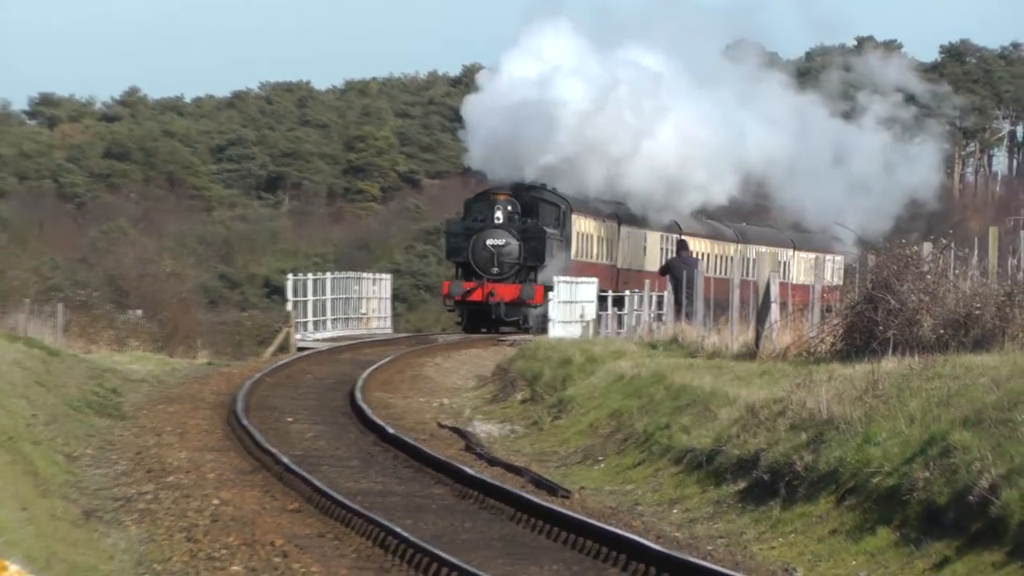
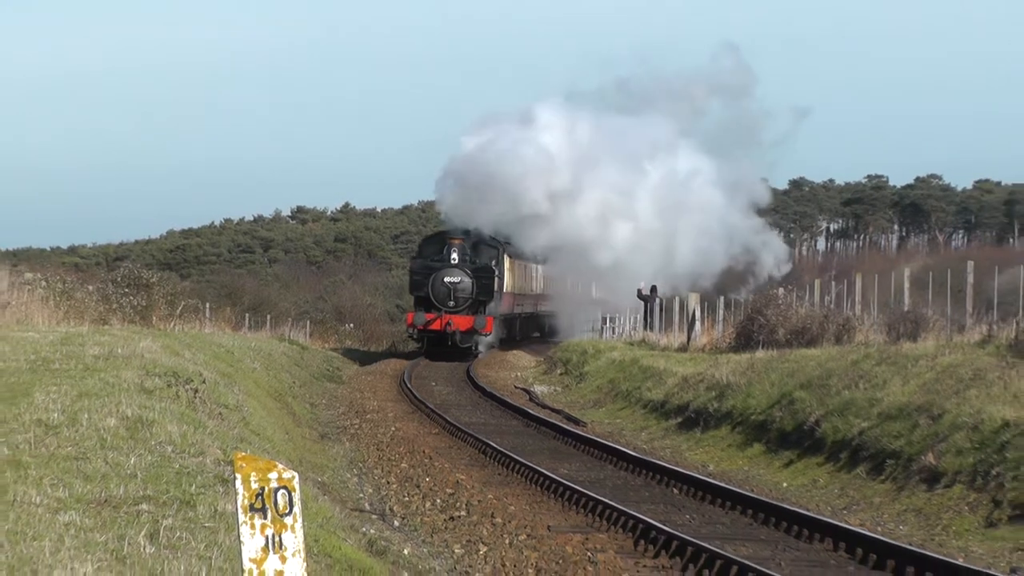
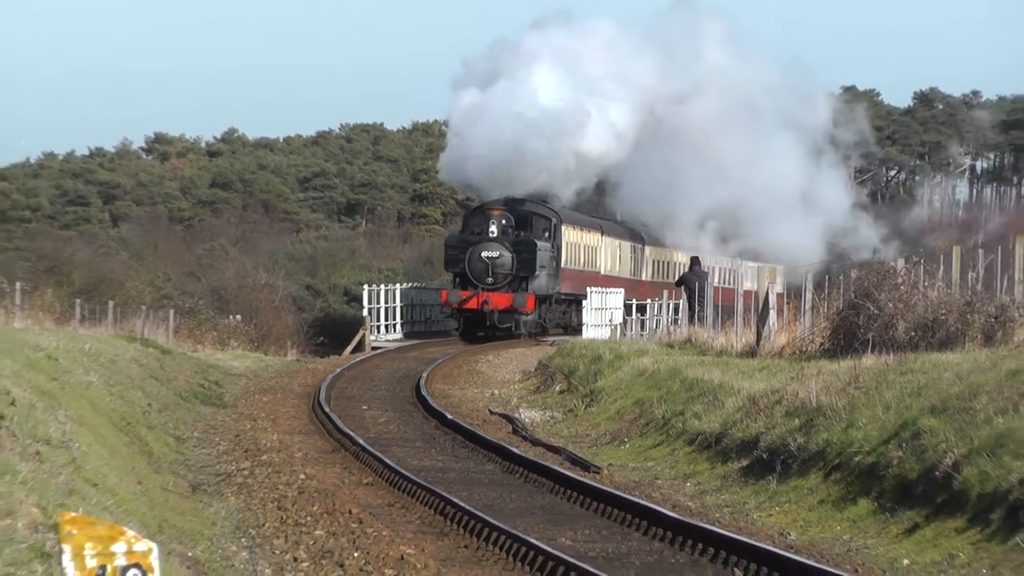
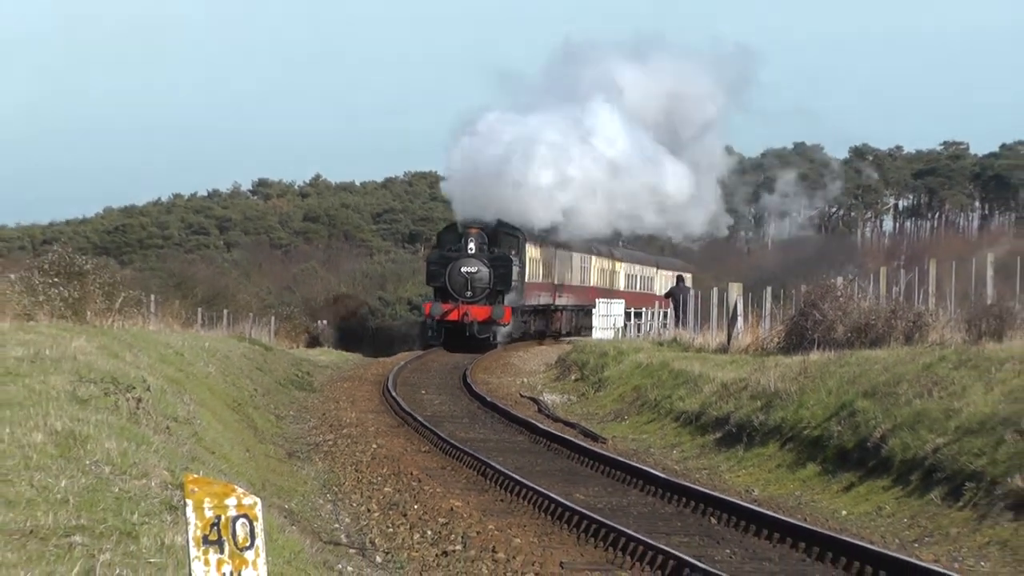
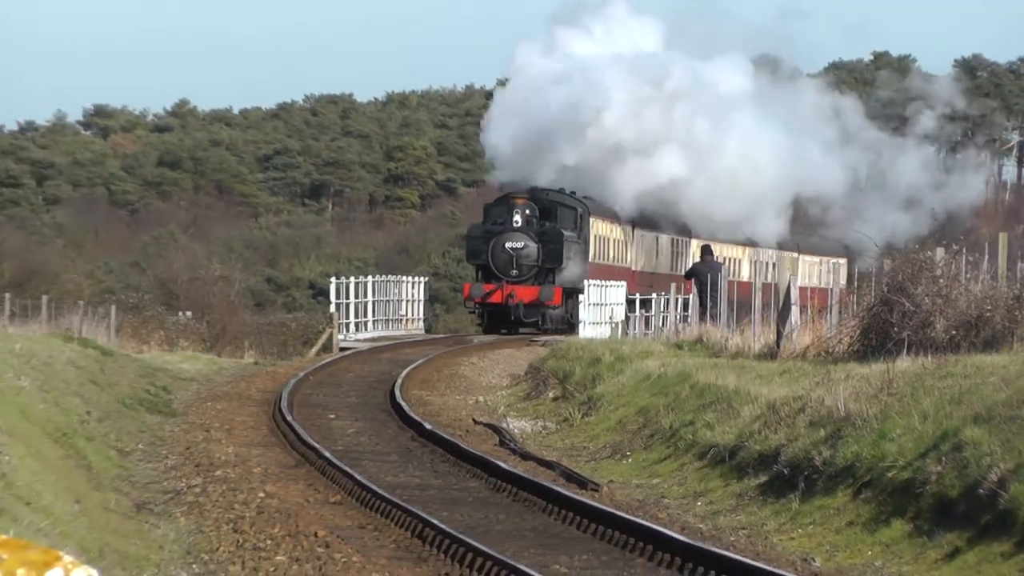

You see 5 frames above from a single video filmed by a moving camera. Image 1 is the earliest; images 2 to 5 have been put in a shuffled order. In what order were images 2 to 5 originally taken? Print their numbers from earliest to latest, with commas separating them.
5, 3, 4, 2
